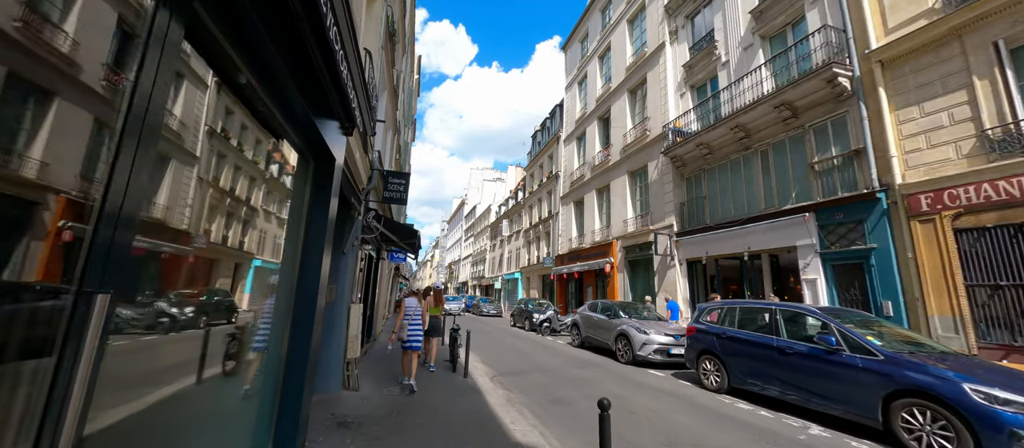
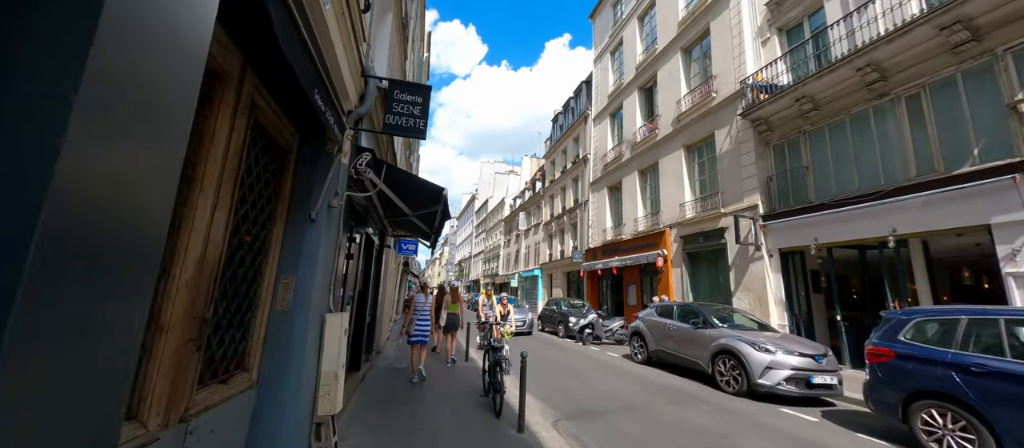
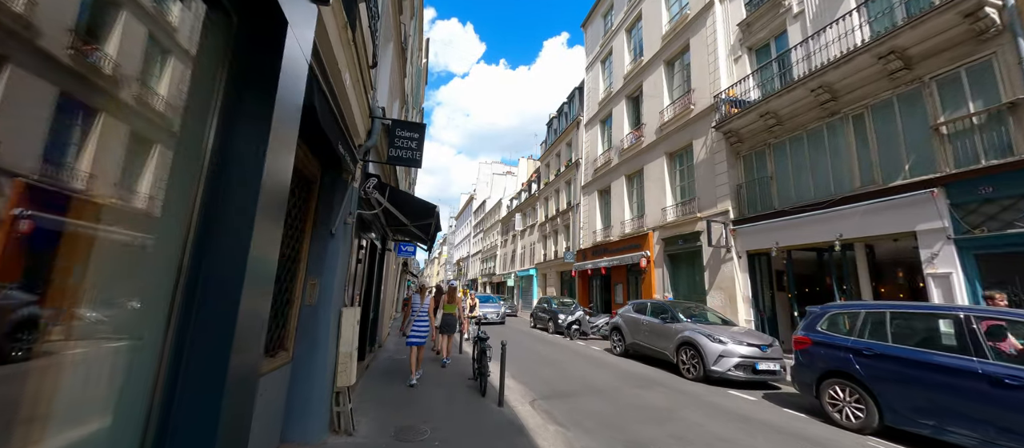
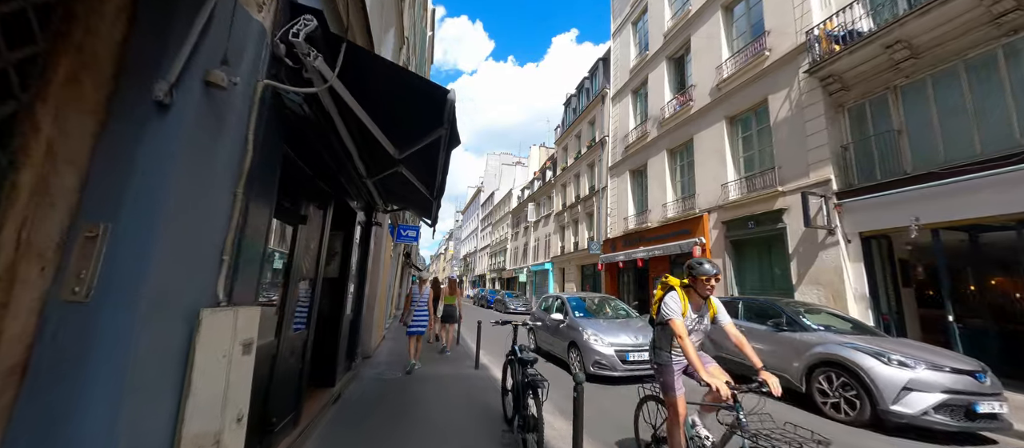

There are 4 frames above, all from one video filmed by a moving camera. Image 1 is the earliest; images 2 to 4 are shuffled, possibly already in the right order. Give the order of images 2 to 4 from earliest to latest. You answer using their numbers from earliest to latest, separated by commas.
3, 2, 4
